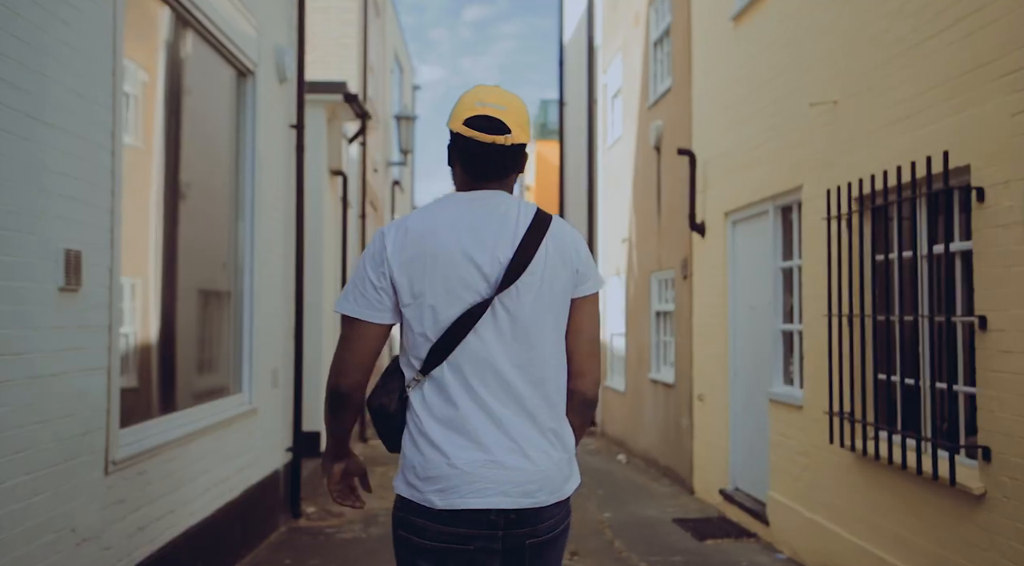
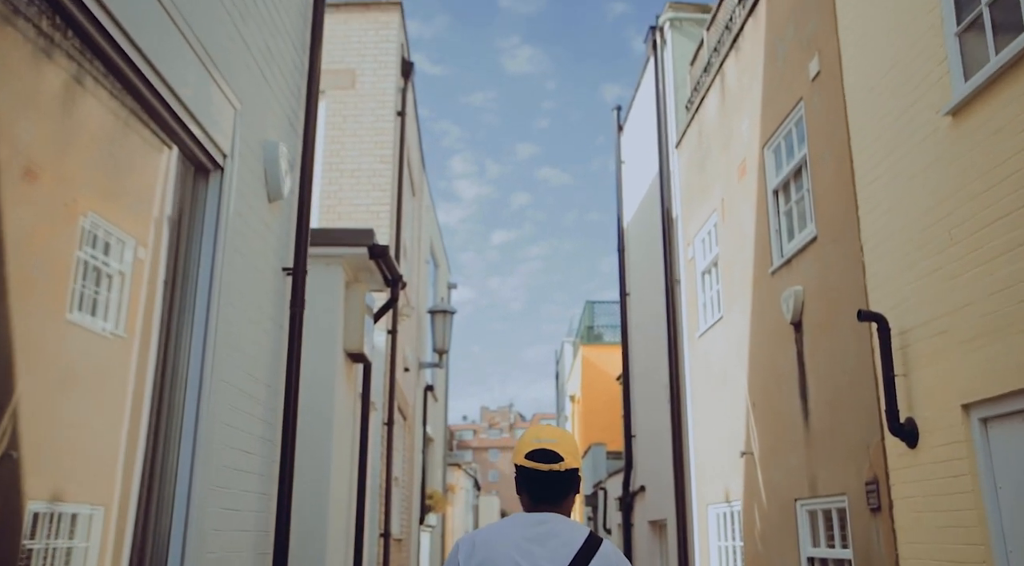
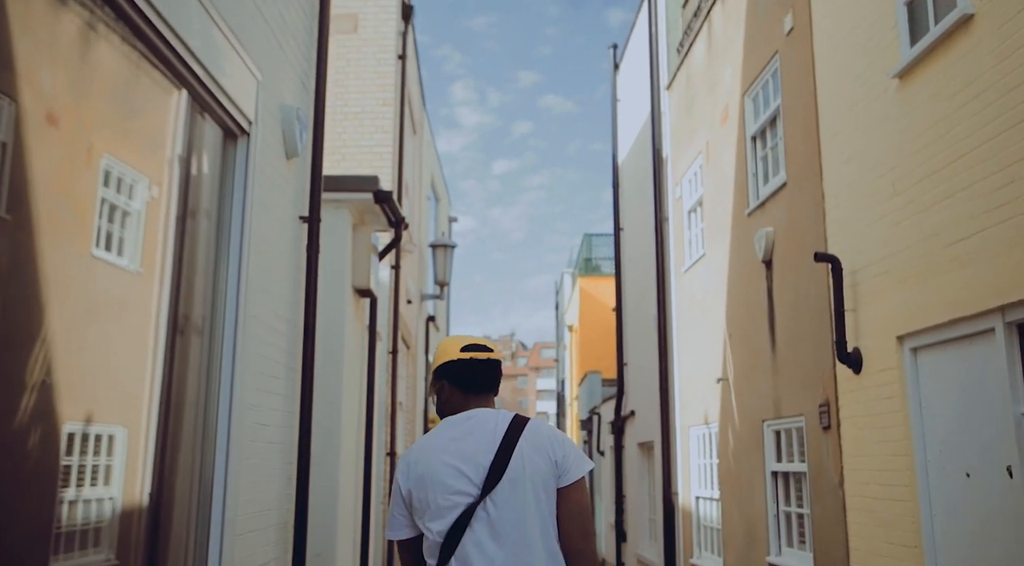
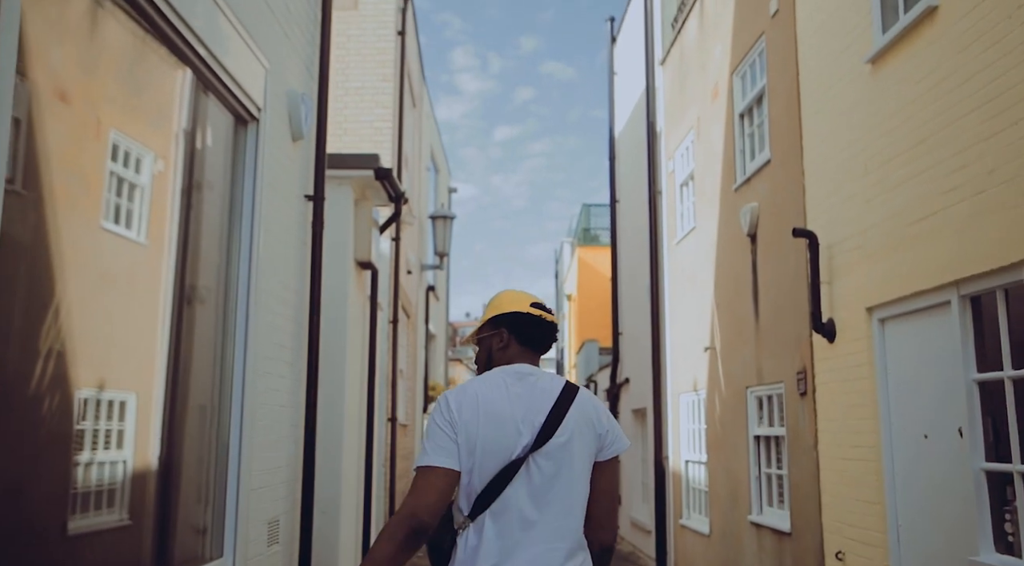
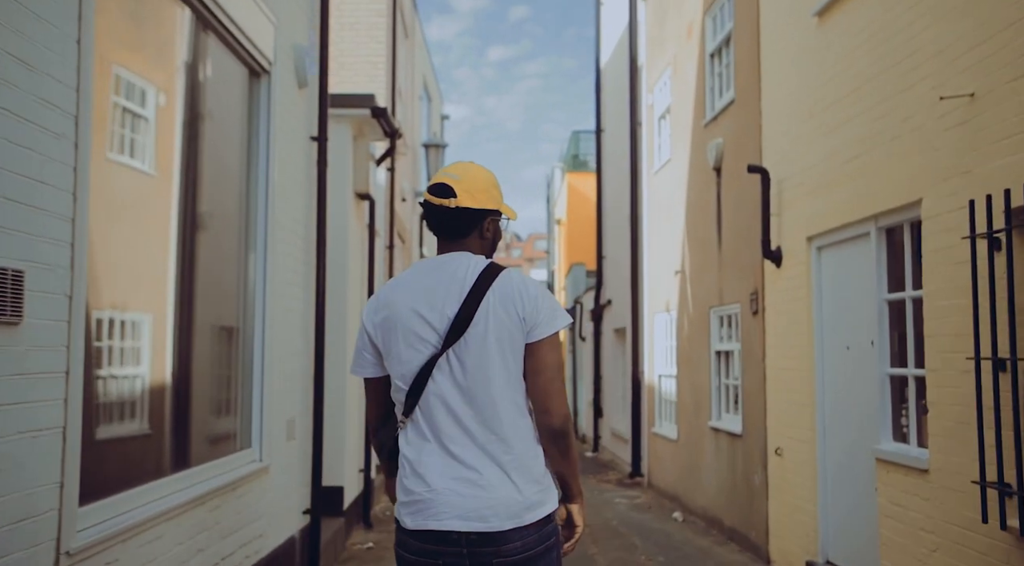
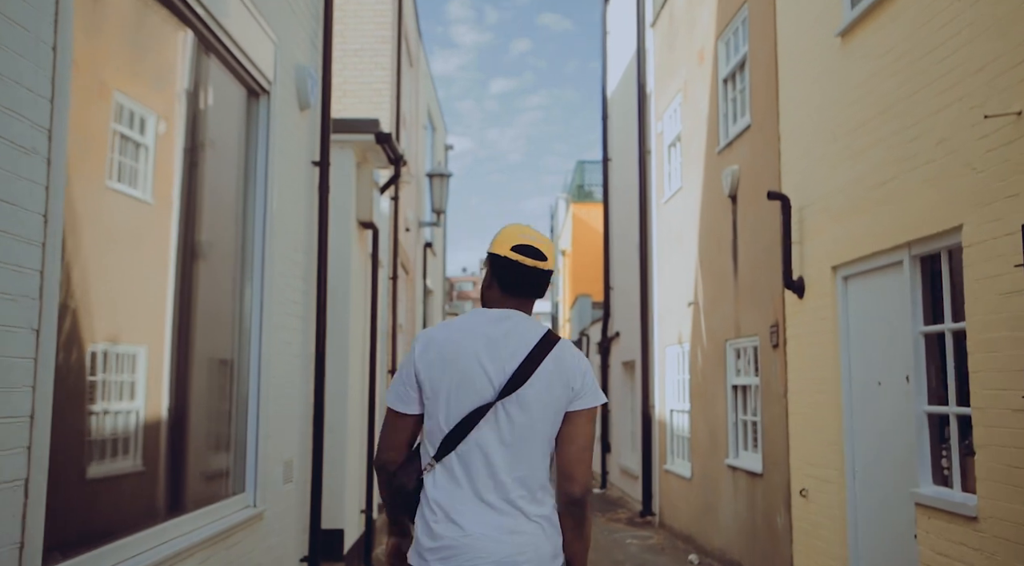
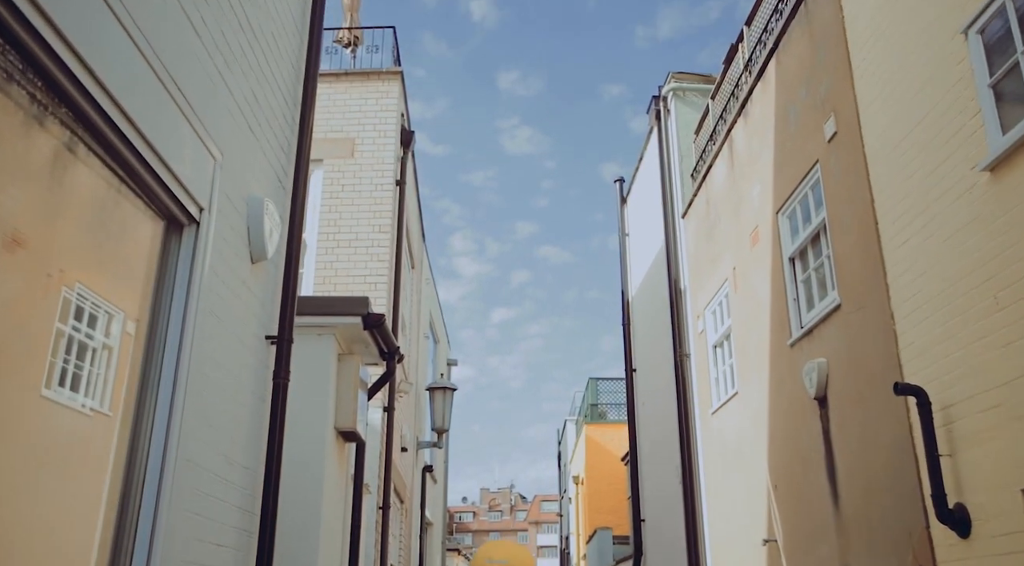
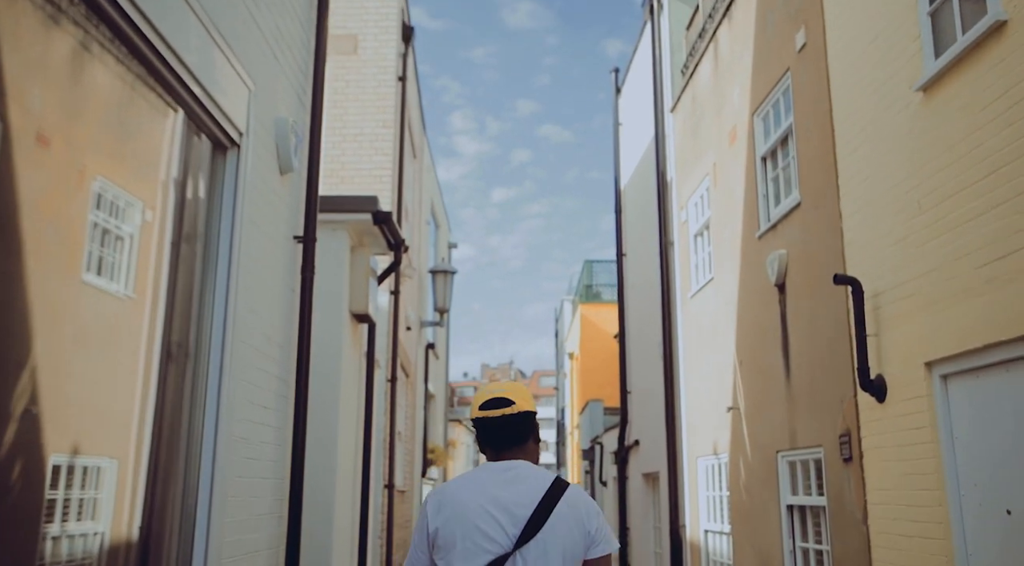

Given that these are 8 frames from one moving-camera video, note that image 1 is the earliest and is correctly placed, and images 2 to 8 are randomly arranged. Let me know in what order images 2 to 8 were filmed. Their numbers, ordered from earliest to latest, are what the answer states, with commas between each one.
5, 6, 4, 3, 8, 2, 7
